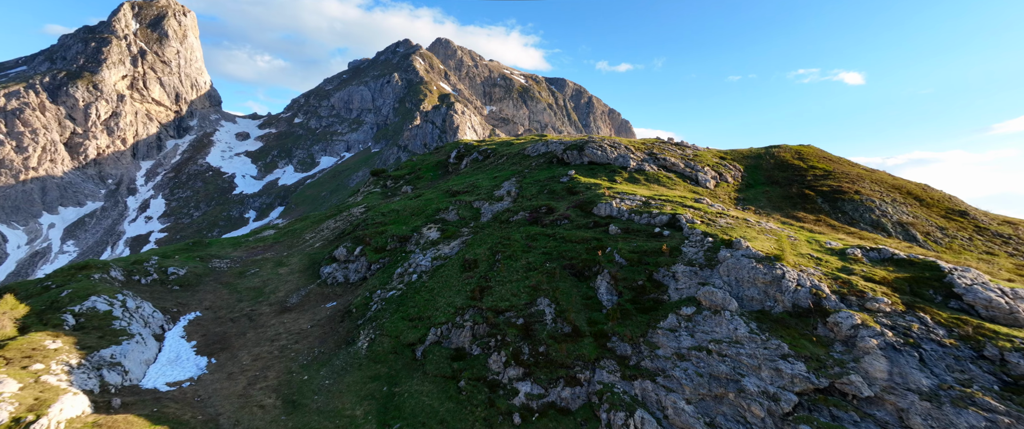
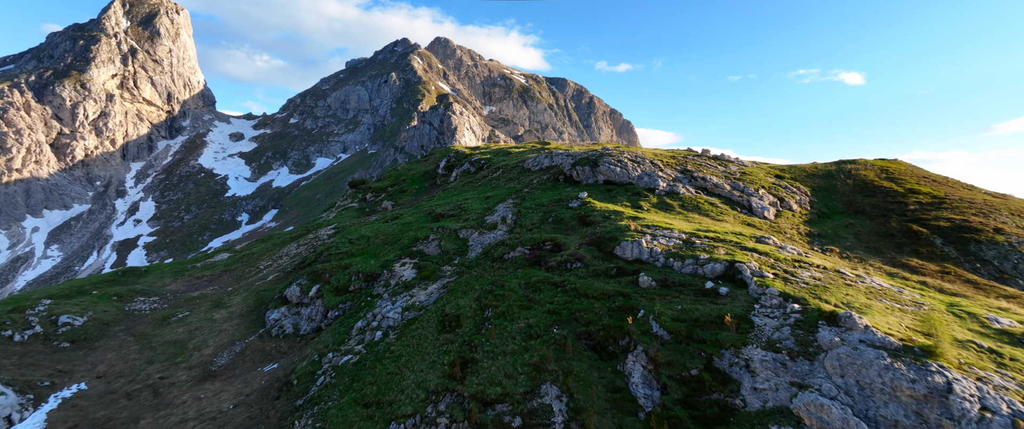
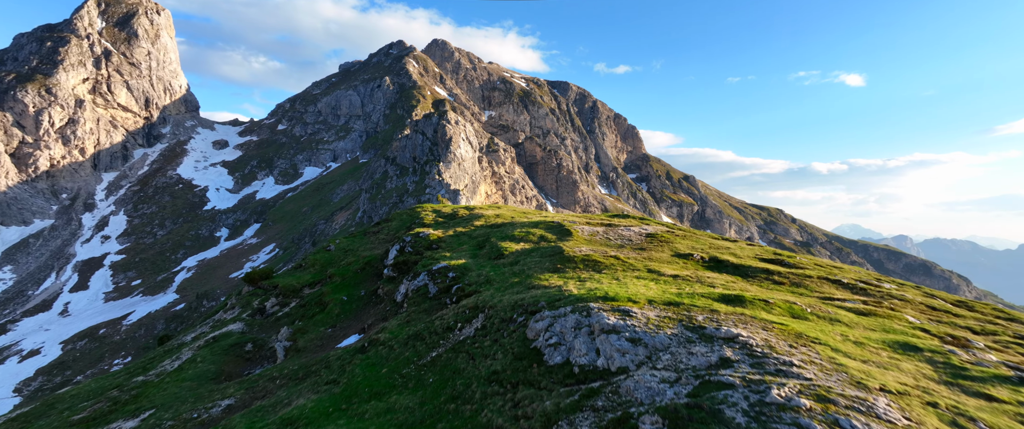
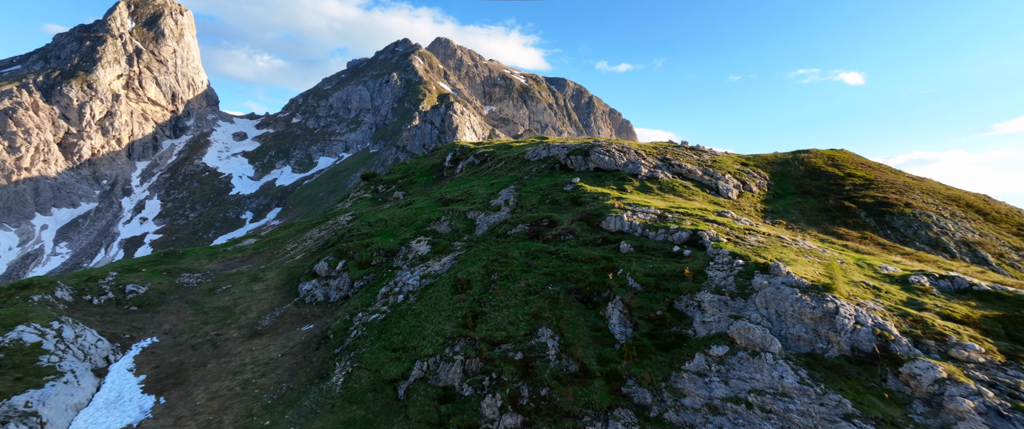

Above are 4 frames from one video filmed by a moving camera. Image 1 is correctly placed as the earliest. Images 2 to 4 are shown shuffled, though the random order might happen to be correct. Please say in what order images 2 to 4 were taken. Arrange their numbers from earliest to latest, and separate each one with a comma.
4, 2, 3
